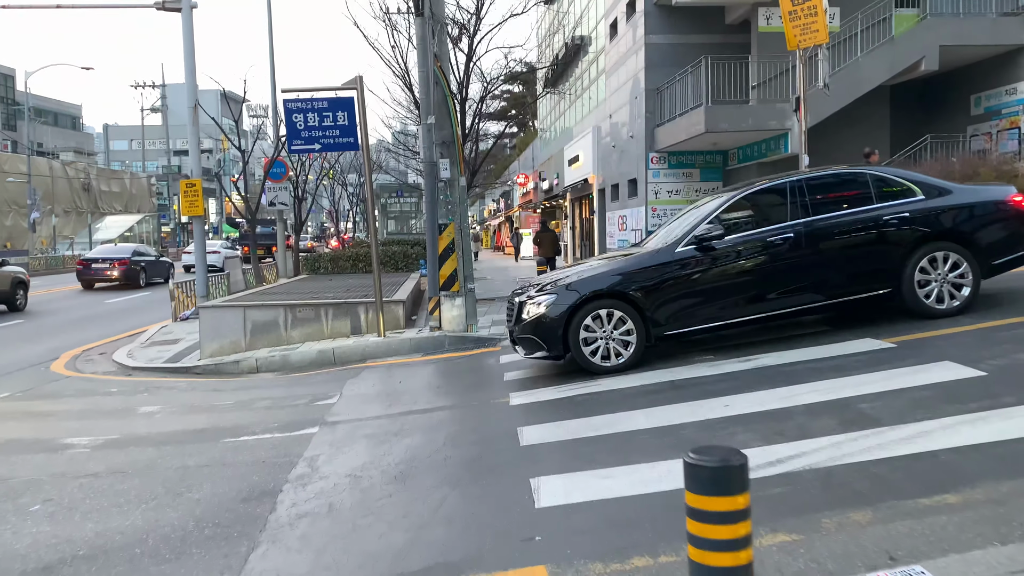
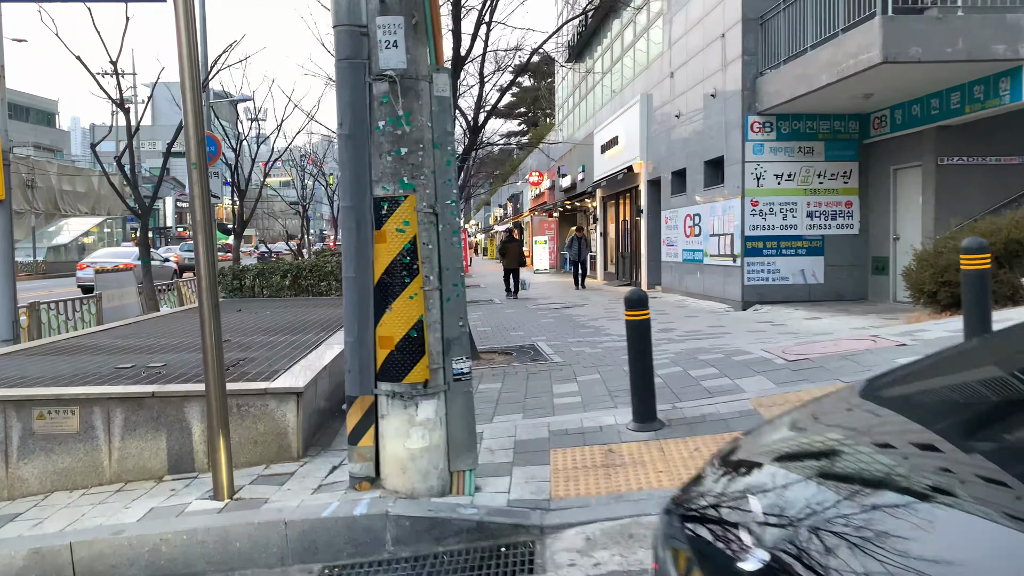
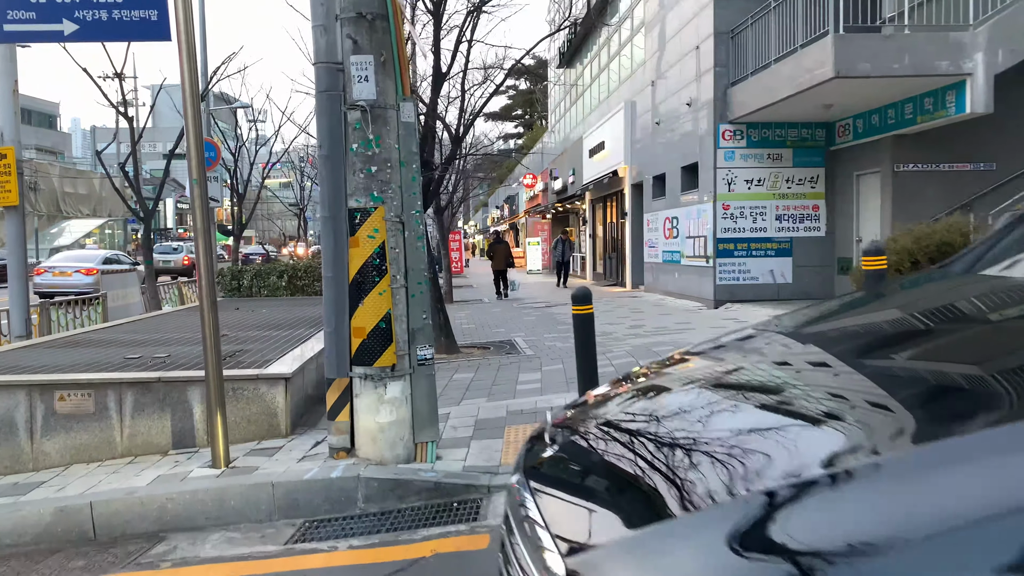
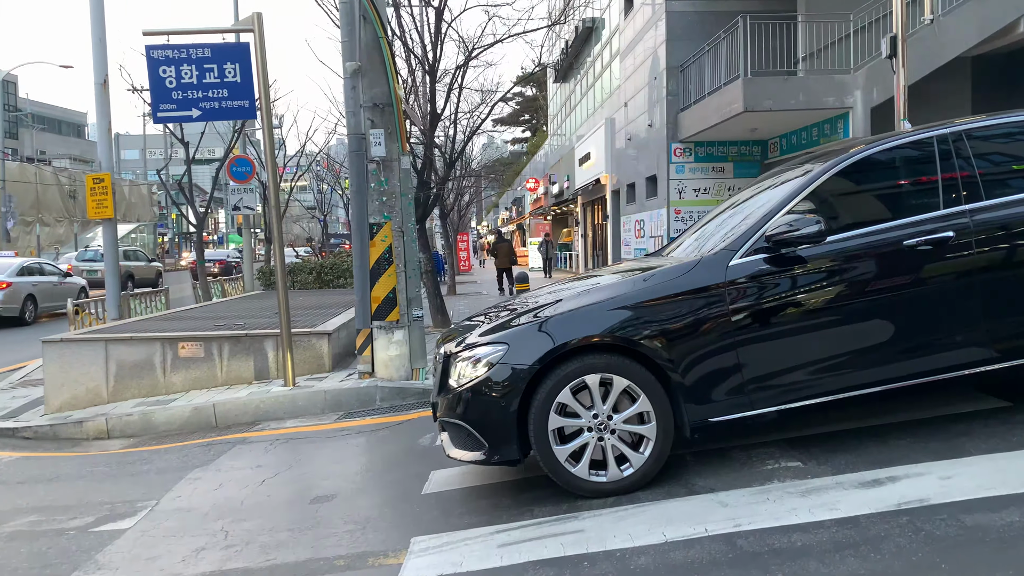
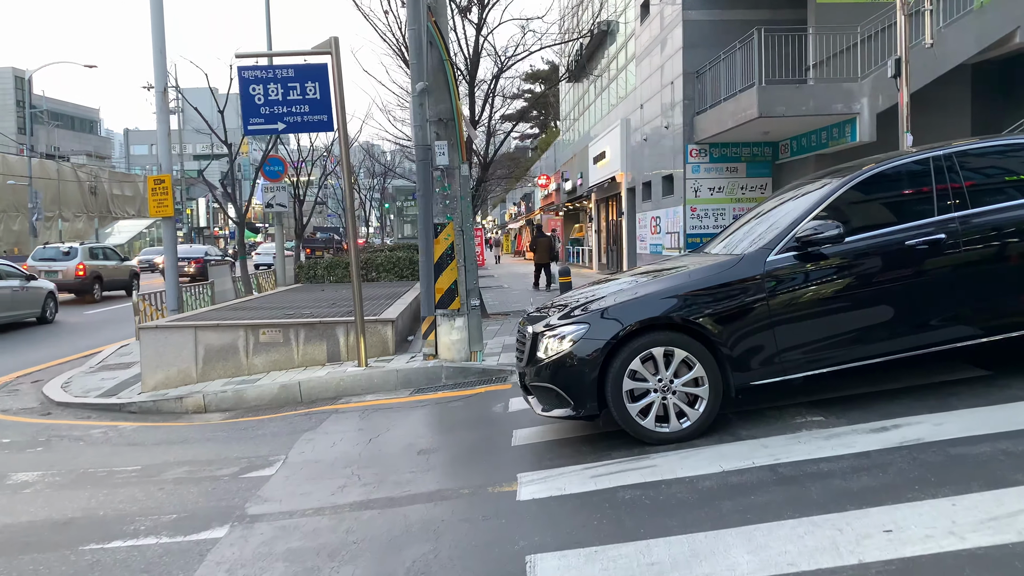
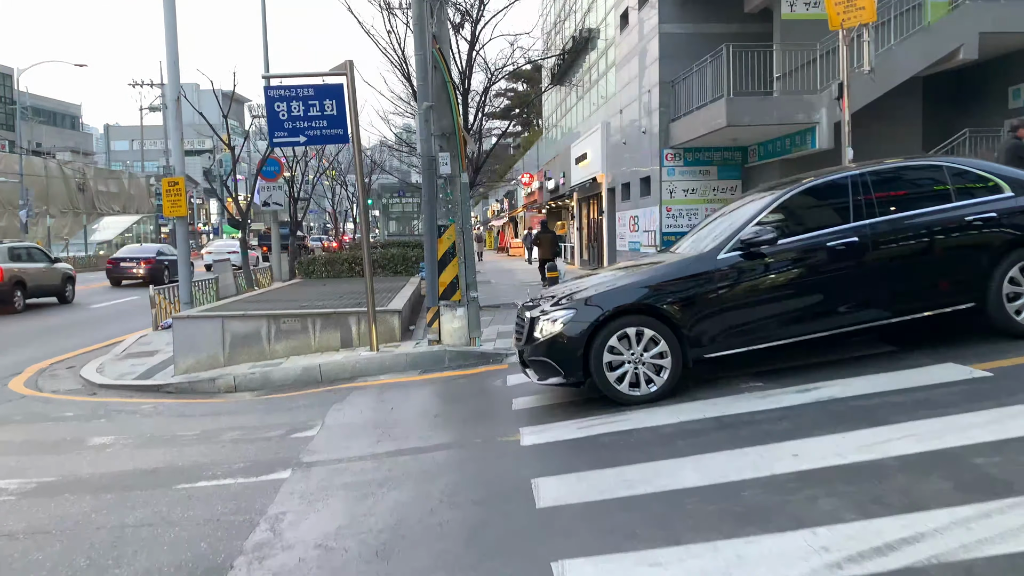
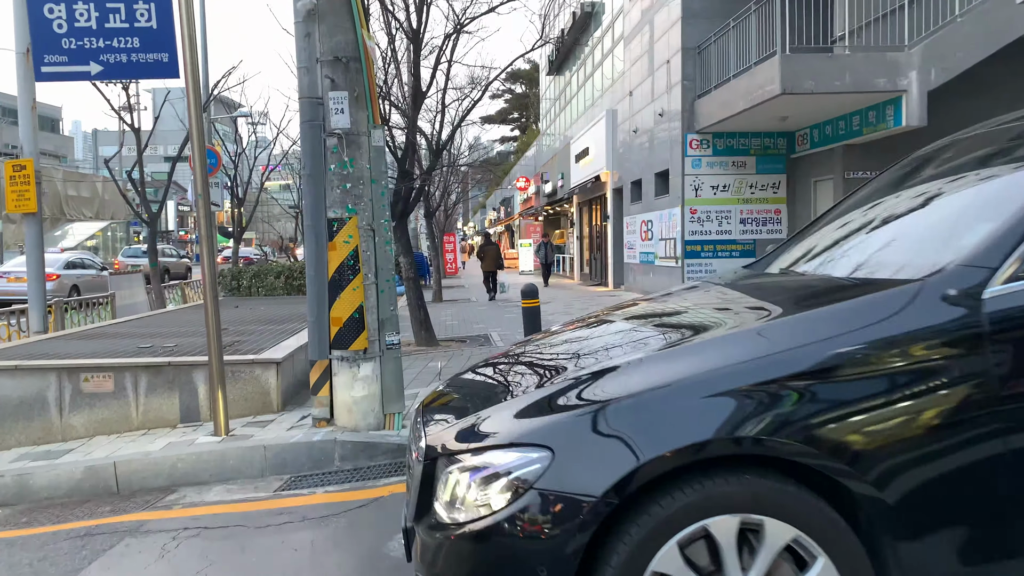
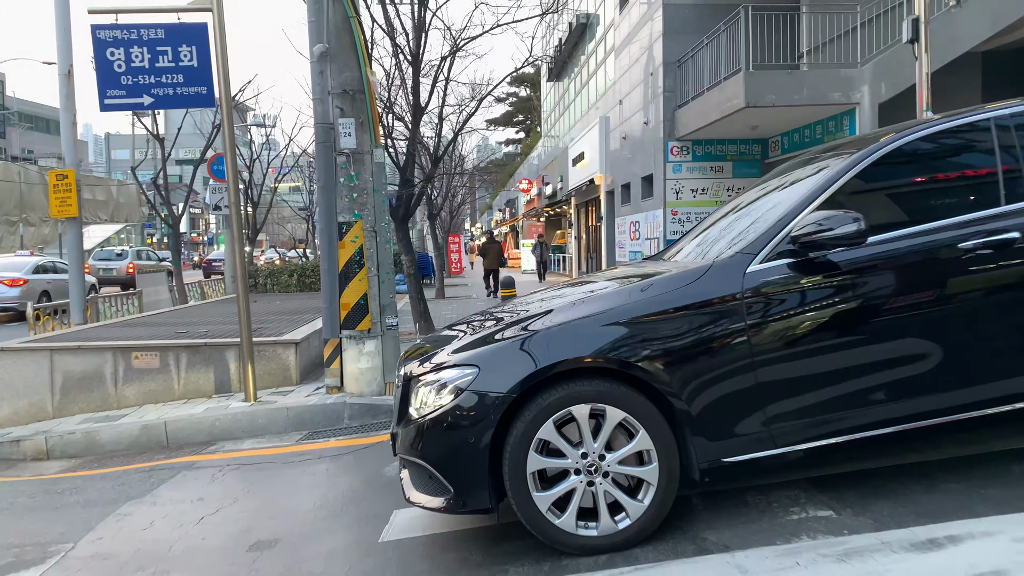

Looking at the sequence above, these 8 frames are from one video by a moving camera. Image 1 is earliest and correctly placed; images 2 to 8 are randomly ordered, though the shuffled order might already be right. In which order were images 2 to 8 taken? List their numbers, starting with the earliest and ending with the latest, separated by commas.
6, 5, 4, 8, 7, 3, 2
